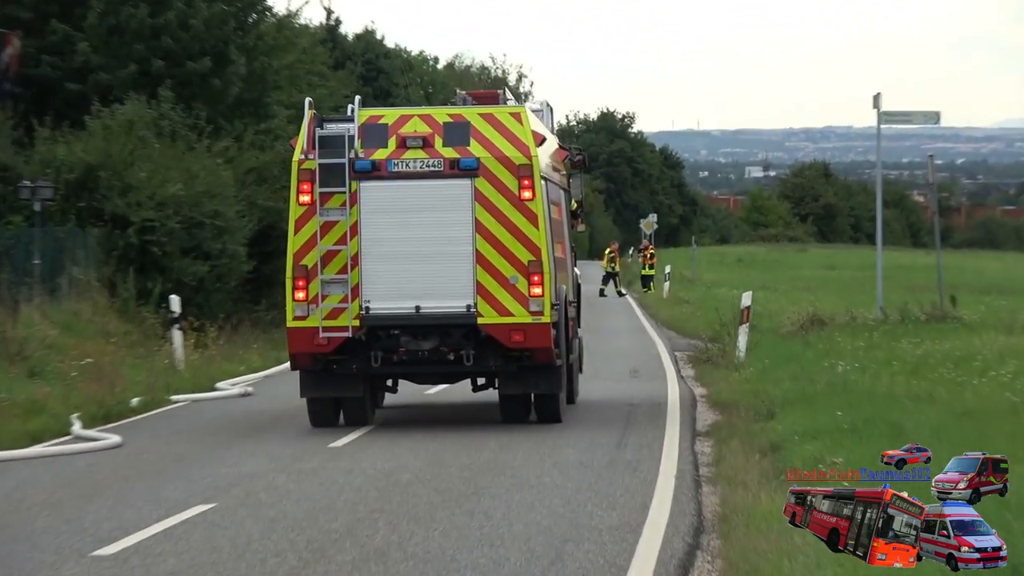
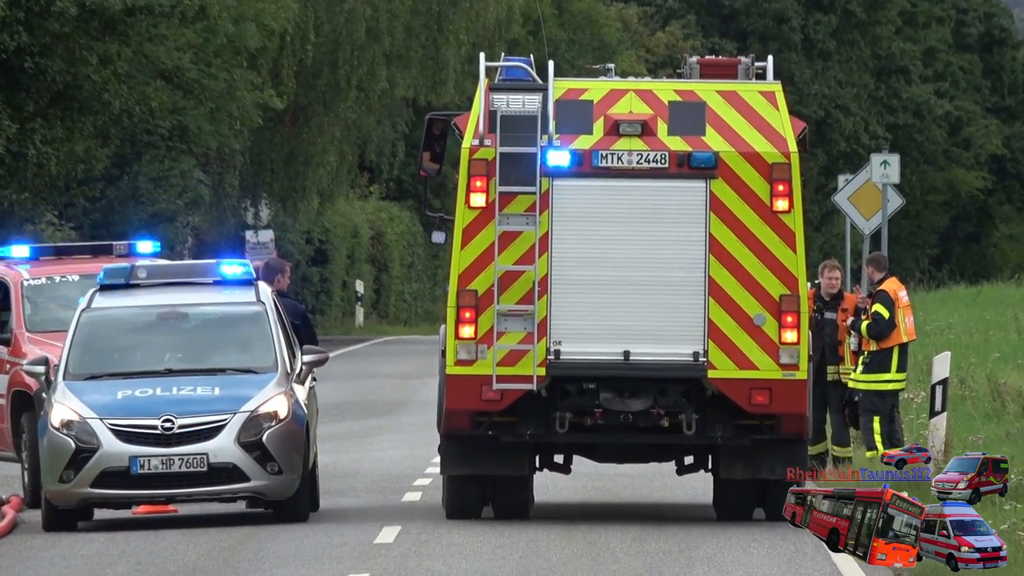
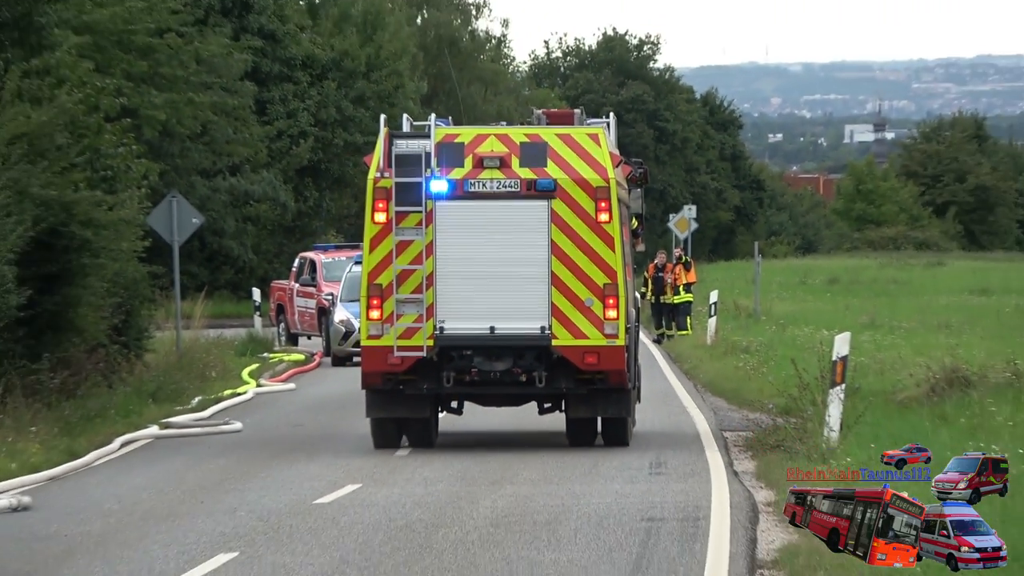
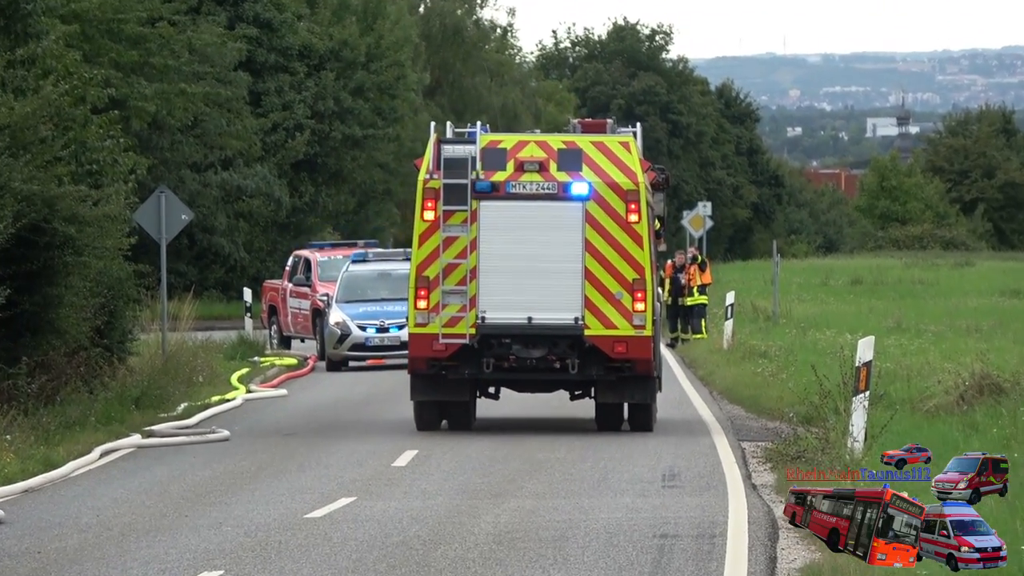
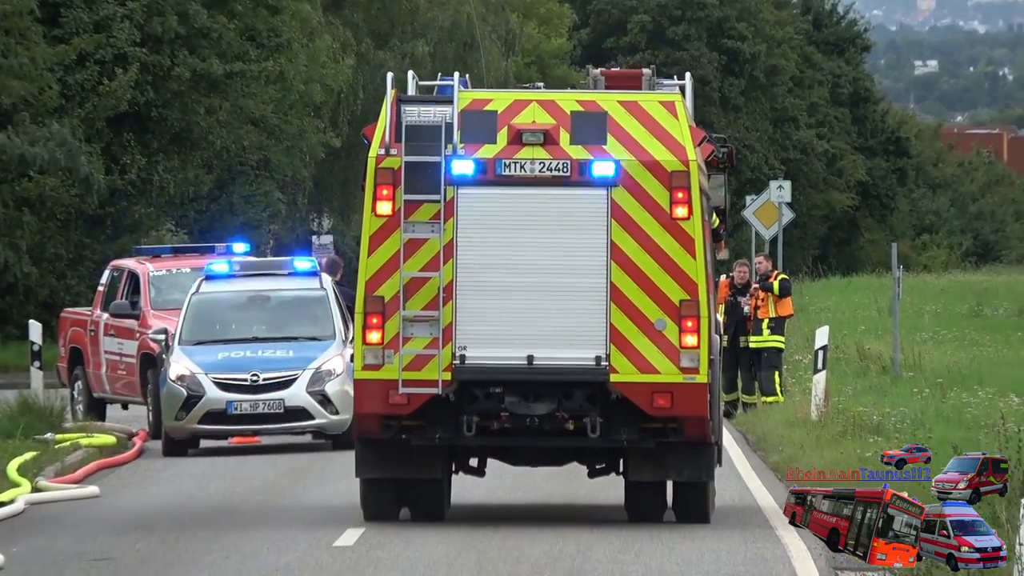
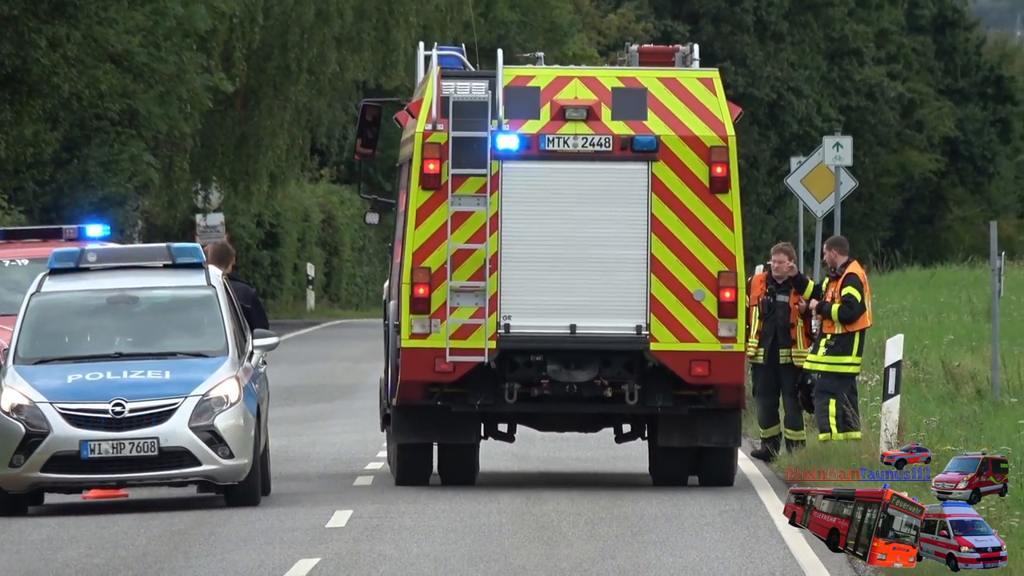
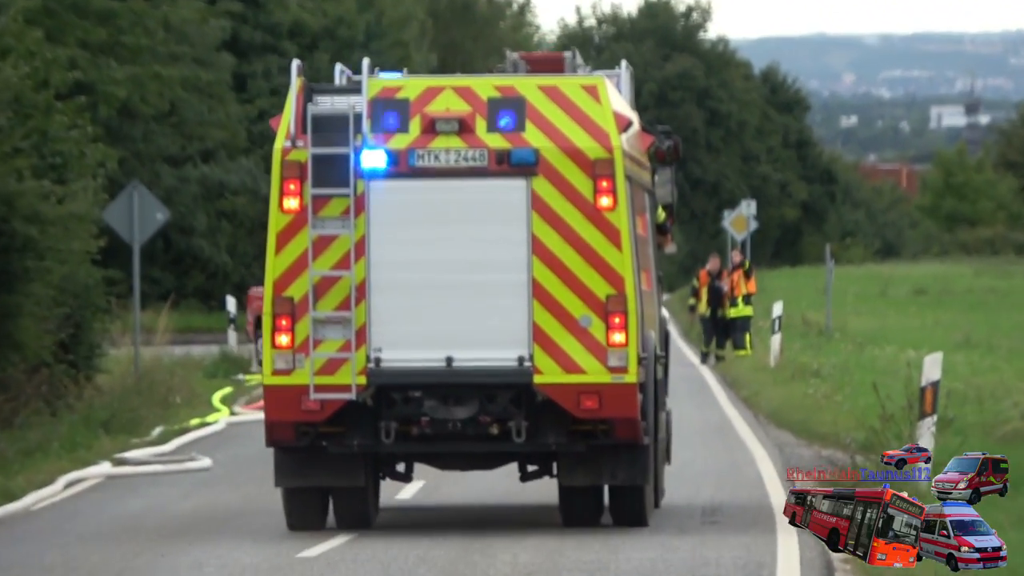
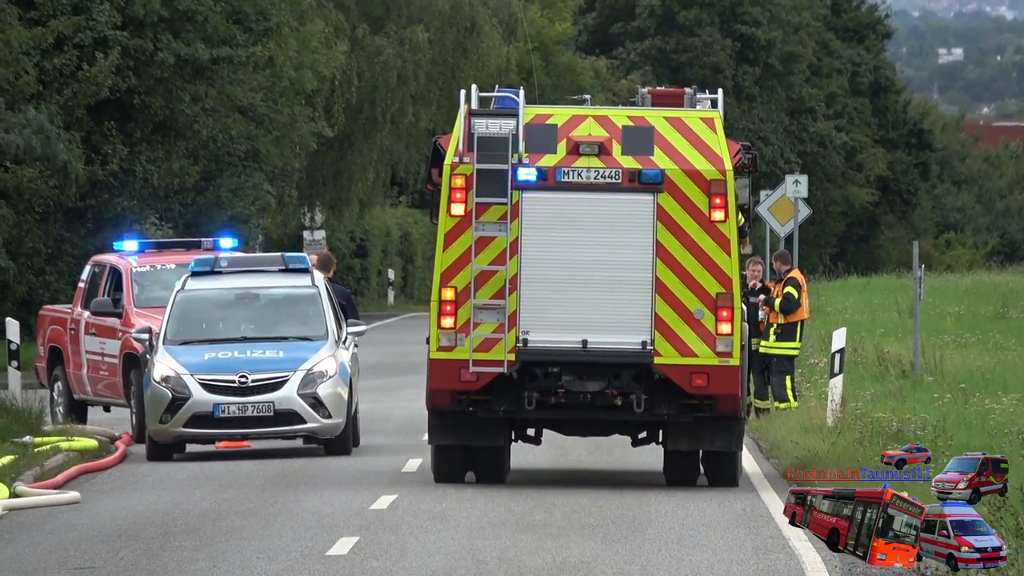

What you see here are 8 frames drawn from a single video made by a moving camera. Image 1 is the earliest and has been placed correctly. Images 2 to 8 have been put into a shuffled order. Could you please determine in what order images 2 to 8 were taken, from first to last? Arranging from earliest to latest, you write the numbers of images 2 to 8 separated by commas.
7, 3, 4, 5, 8, 2, 6
